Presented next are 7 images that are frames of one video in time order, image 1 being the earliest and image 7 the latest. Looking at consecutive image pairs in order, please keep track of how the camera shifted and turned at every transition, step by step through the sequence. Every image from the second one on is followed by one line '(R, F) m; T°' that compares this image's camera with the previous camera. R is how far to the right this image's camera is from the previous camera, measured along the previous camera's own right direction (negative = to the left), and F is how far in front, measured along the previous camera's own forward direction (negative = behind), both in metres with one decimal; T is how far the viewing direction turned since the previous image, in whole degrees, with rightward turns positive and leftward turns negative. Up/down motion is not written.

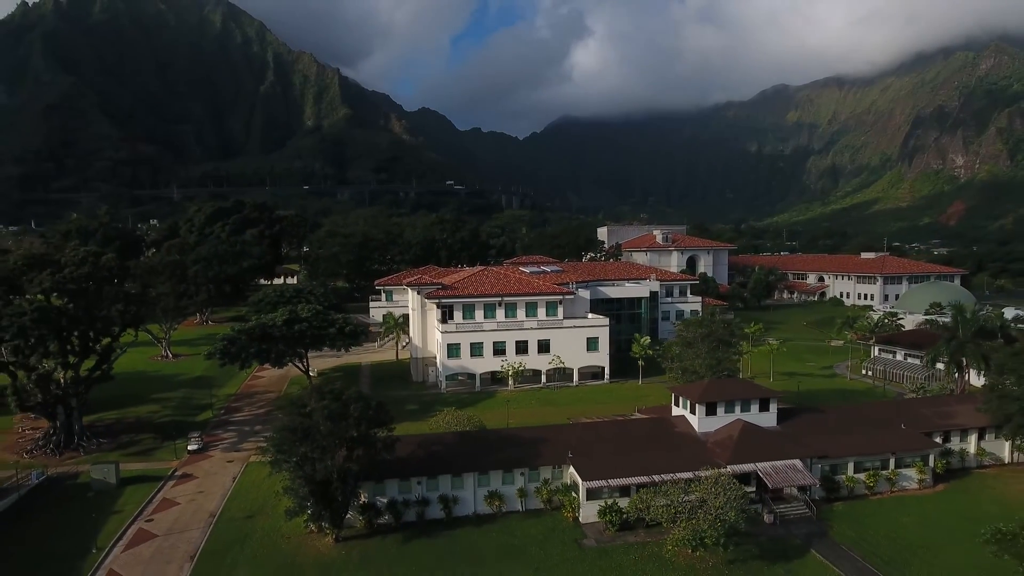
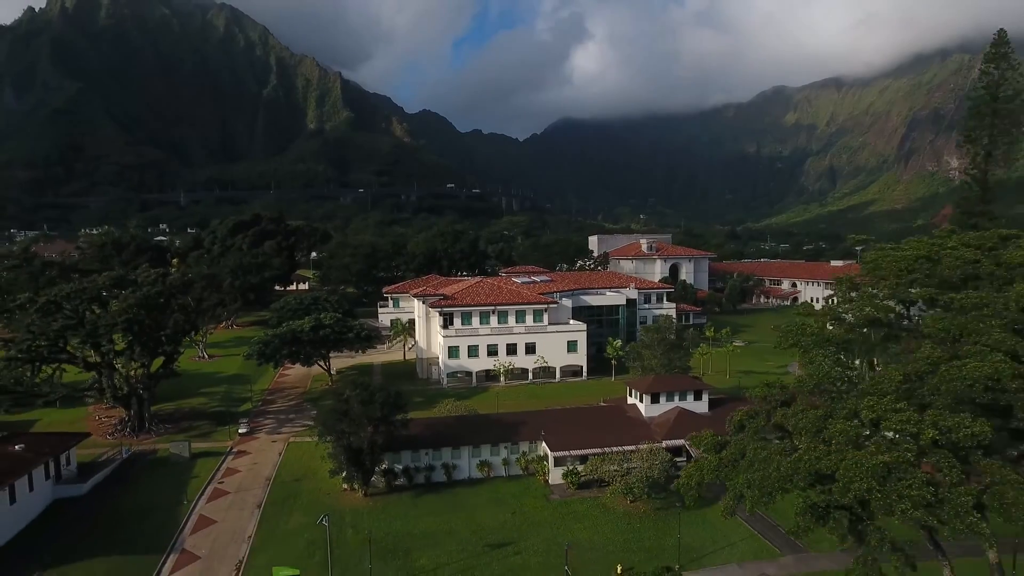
(+0.6, -5.7) m; 0°
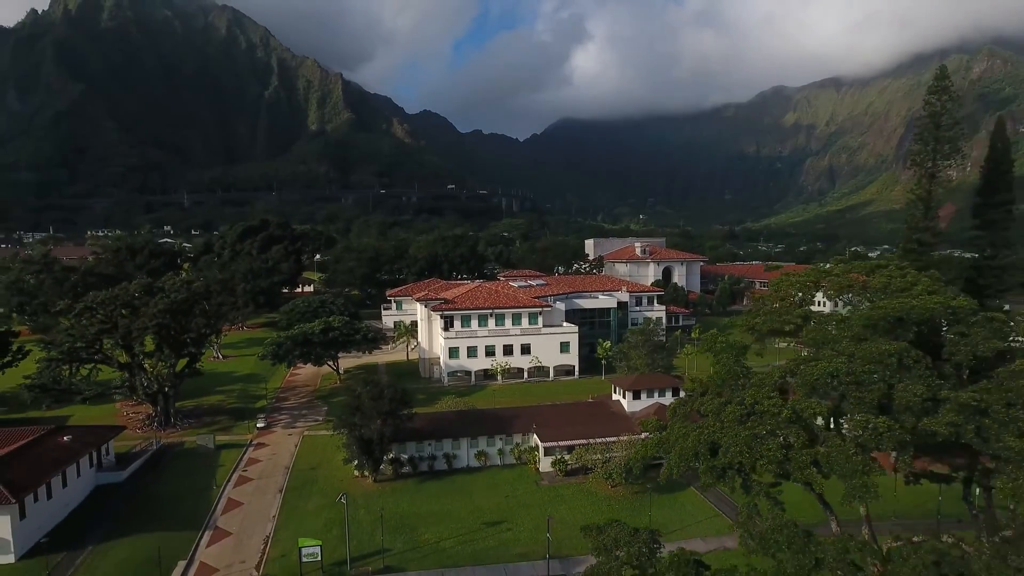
(+0.3, -2.7) m; 0°
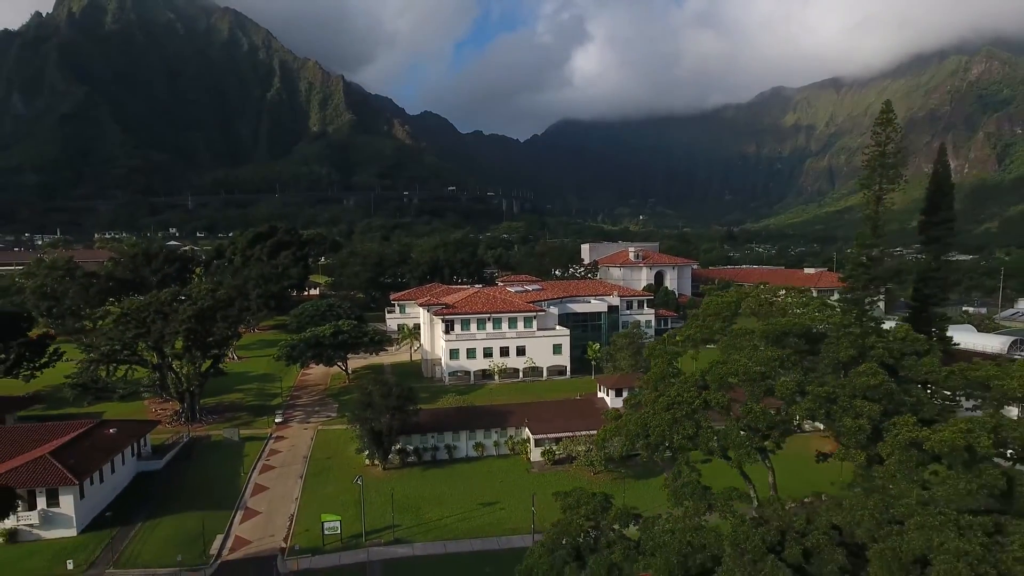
(+0.3, -3.2) m; 0°
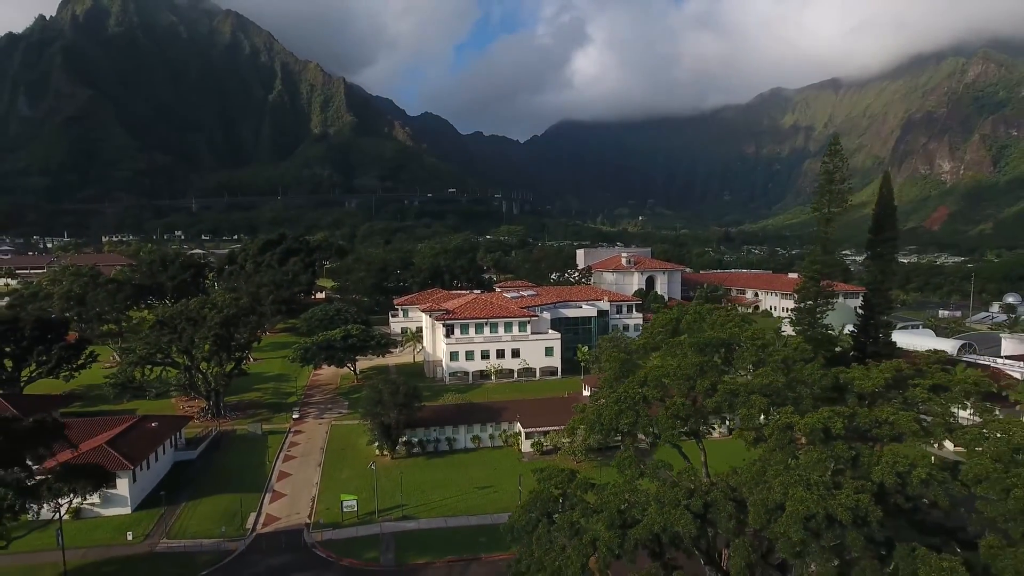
(+0.4, -3.9) m; 0°
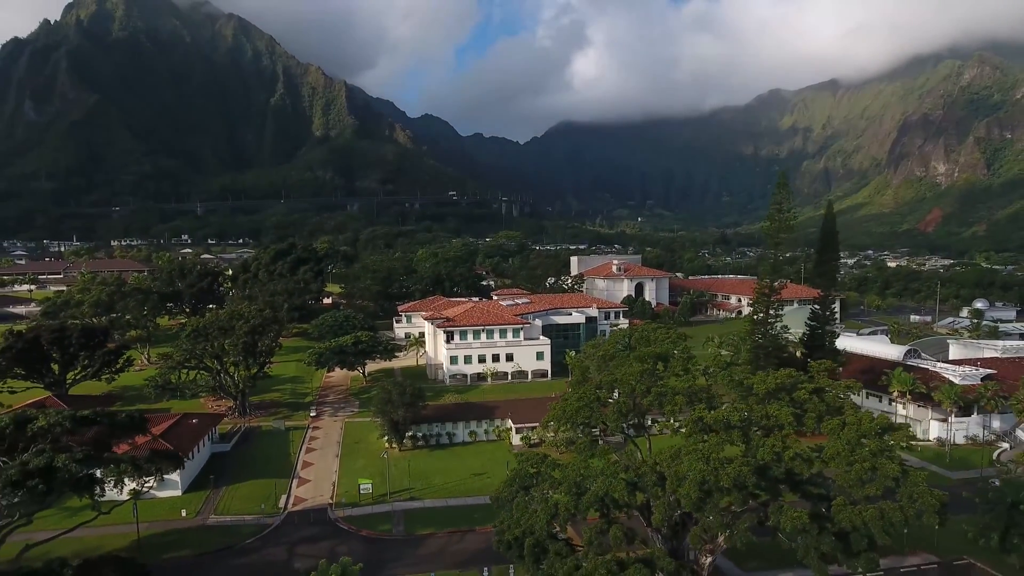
(+0.5, -5.0) m; 0°
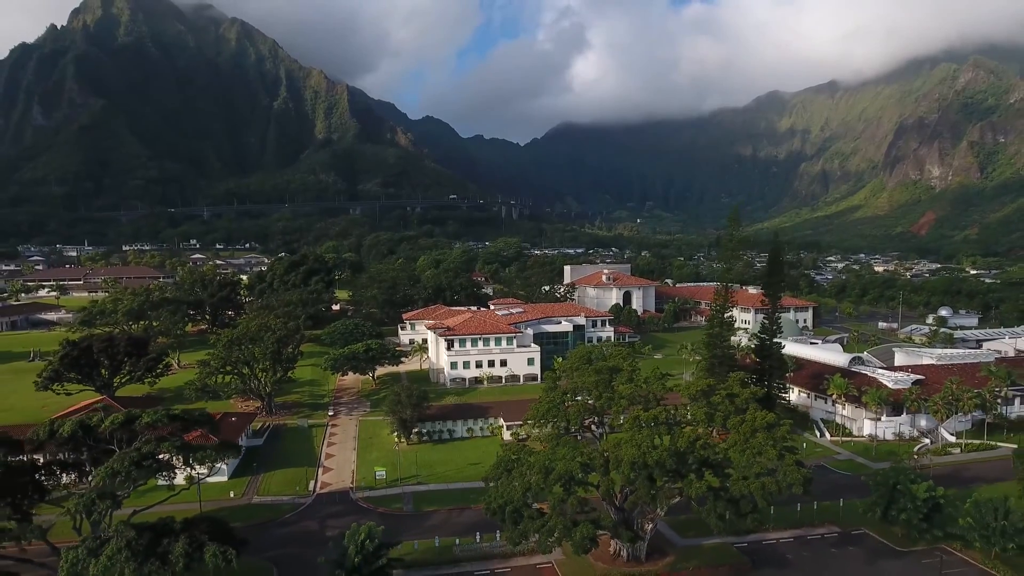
(+0.6, -6.5) m; 0°
